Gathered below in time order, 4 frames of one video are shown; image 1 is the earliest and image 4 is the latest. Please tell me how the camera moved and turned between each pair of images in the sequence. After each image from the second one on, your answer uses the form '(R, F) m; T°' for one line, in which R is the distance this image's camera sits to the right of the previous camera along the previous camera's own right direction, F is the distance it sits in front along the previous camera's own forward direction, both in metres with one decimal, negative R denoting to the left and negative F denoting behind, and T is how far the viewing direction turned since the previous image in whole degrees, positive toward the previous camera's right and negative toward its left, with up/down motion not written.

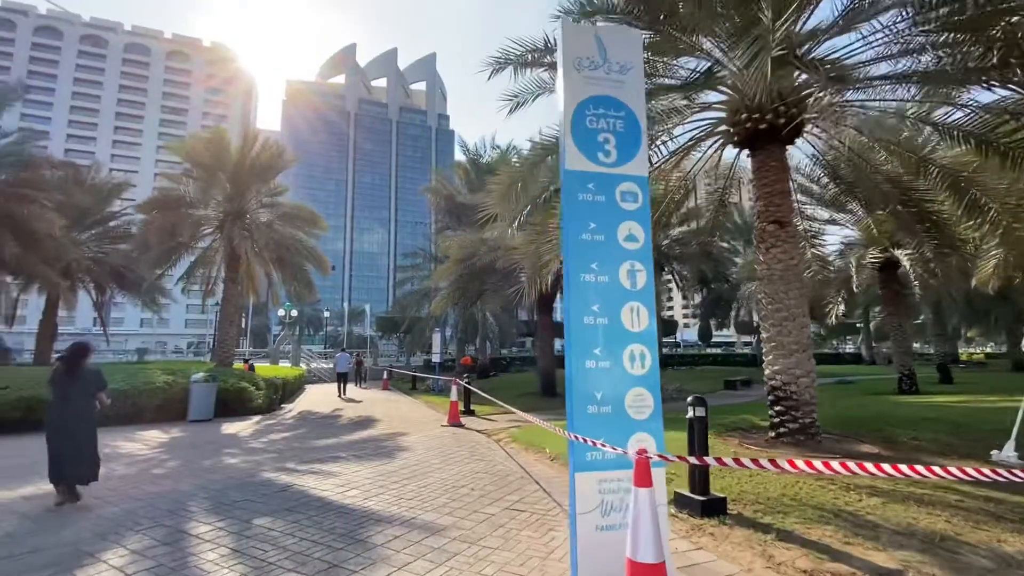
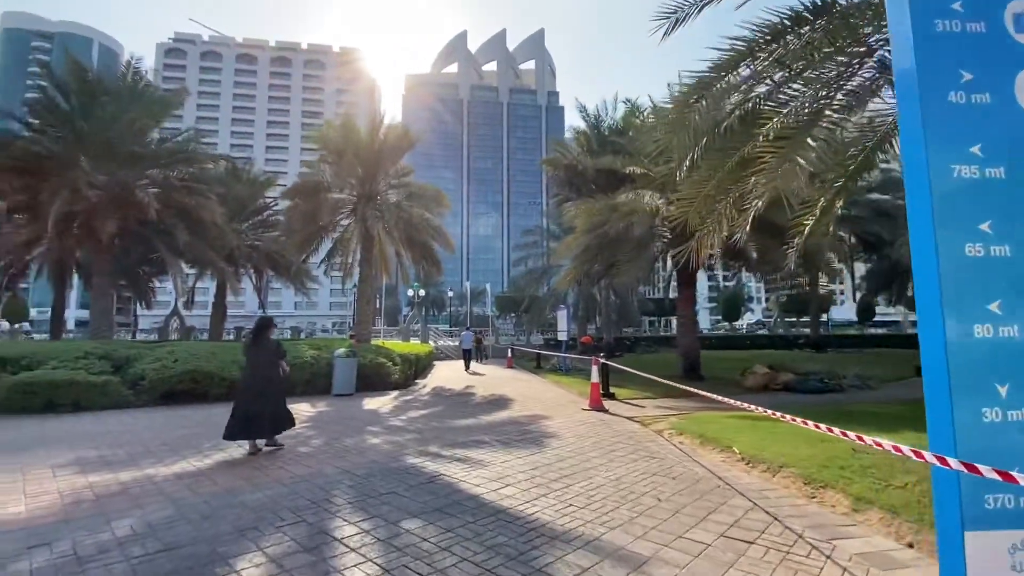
(-0.8, +1.3) m; -13°
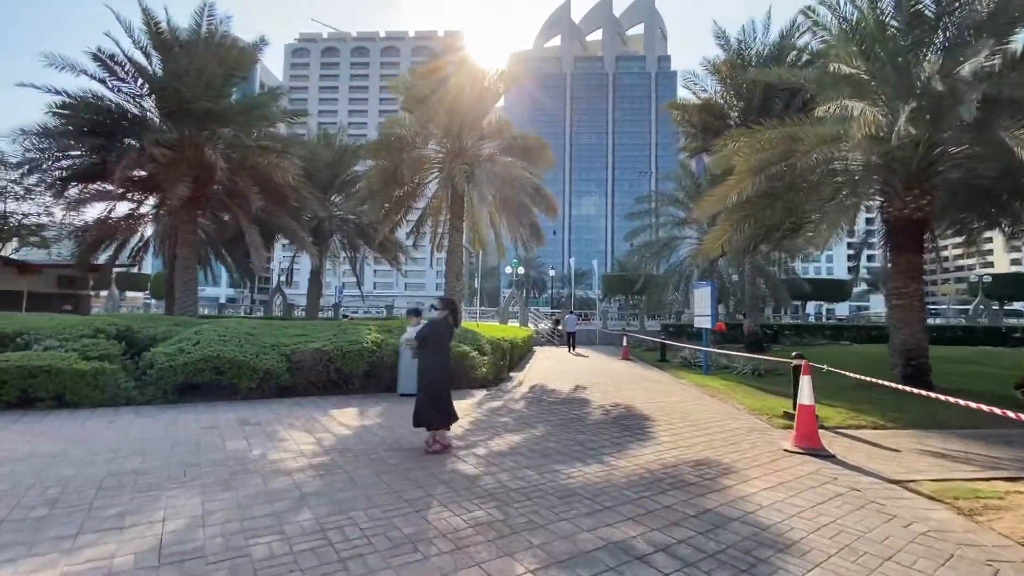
(-0.6, +3.8) m; -12°
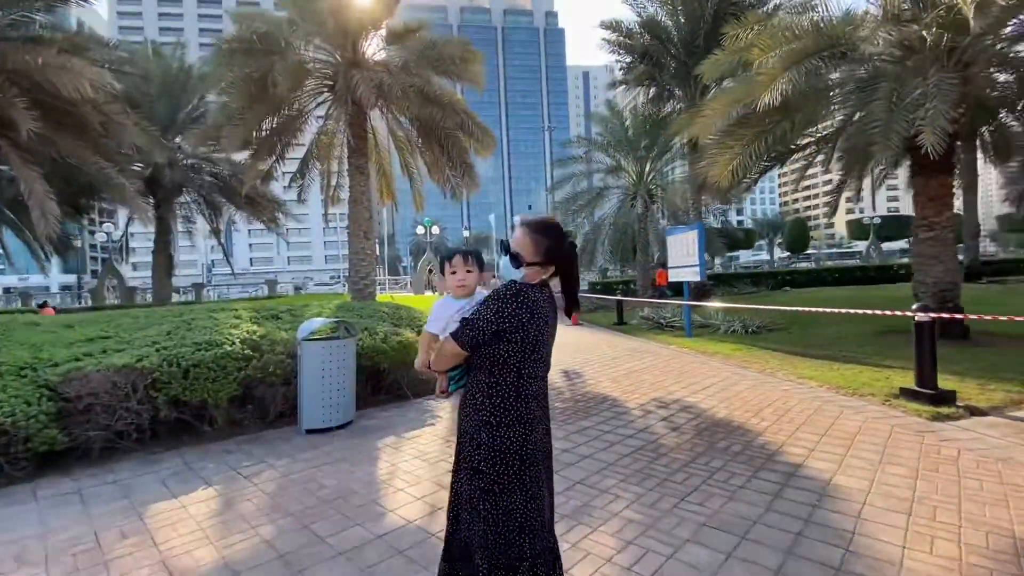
(-1.0, +3.7) m; +12°
